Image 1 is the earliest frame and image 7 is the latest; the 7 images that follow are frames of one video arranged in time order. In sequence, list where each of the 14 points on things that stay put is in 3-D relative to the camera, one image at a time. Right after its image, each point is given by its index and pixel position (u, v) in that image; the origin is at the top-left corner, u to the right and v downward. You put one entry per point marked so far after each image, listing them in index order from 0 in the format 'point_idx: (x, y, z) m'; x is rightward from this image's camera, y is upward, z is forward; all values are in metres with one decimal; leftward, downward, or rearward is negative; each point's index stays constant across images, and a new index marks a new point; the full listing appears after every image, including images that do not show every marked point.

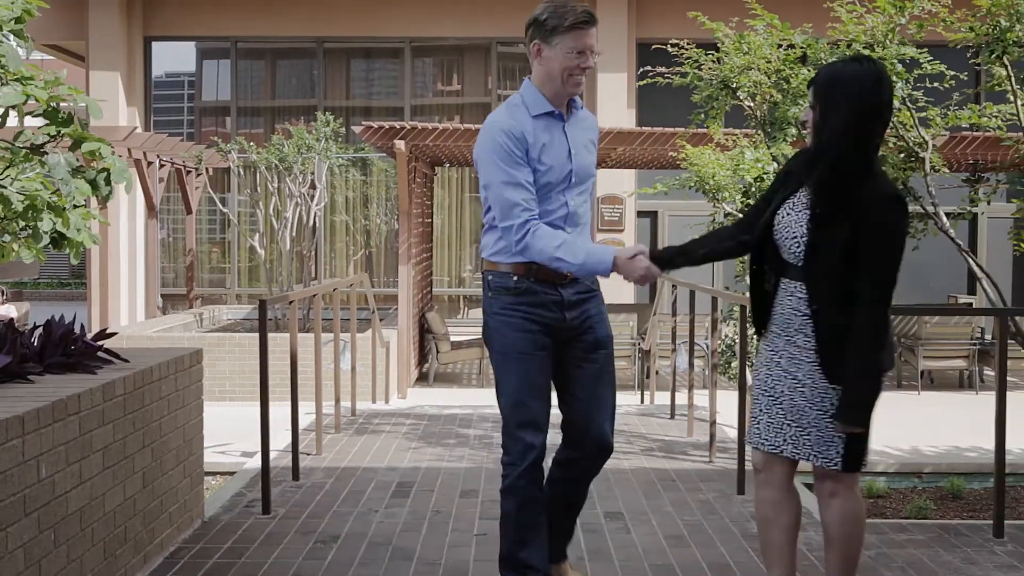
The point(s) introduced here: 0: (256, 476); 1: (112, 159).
0: (-1.3, -1.0, +5.8) m
1: (-1.9, +0.6, +5.2) m
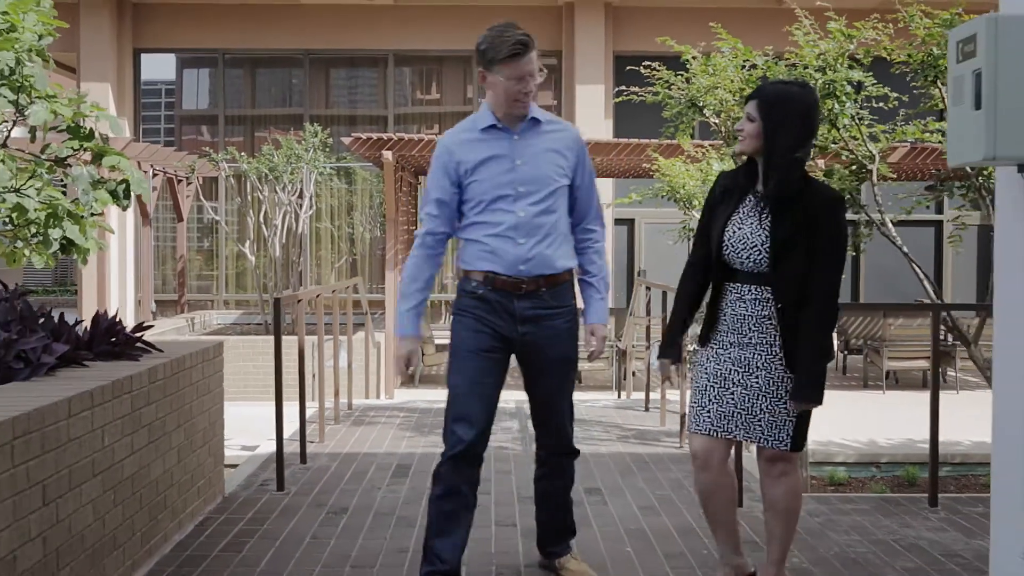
0: (-1.4, -1.0, +6.3) m
1: (-1.9, +0.6, +5.8) m
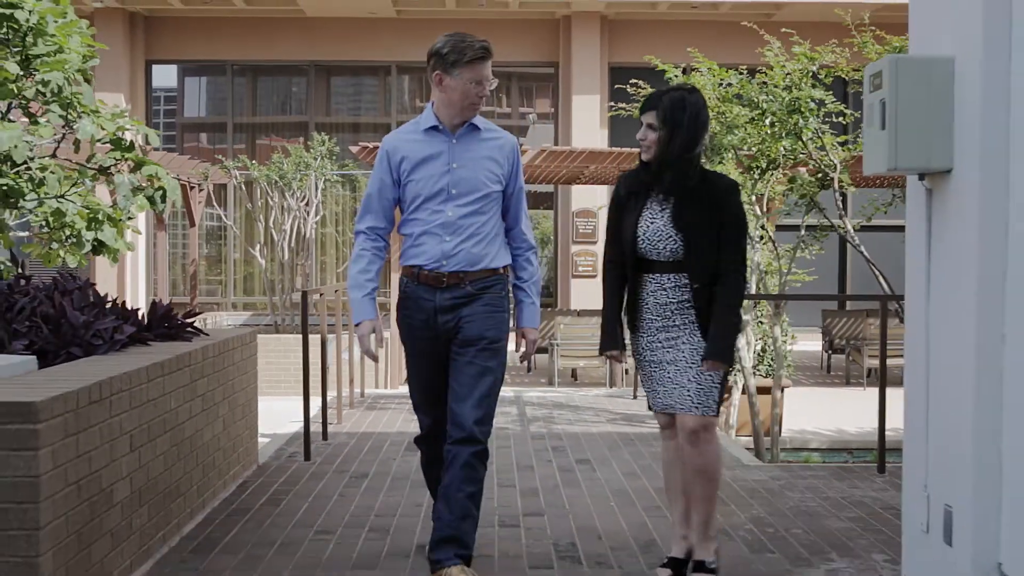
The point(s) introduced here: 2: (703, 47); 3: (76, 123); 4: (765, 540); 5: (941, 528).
0: (-1.4, -0.9, +7.1) m
1: (-1.9, +0.6, +6.5) m
2: (+3.0, +3.8, +18.2) m
3: (-2.5, +1.0, +6.7) m
4: (+1.0, -1.0, +4.5) m
5: (+1.3, -0.7, +3.6) m
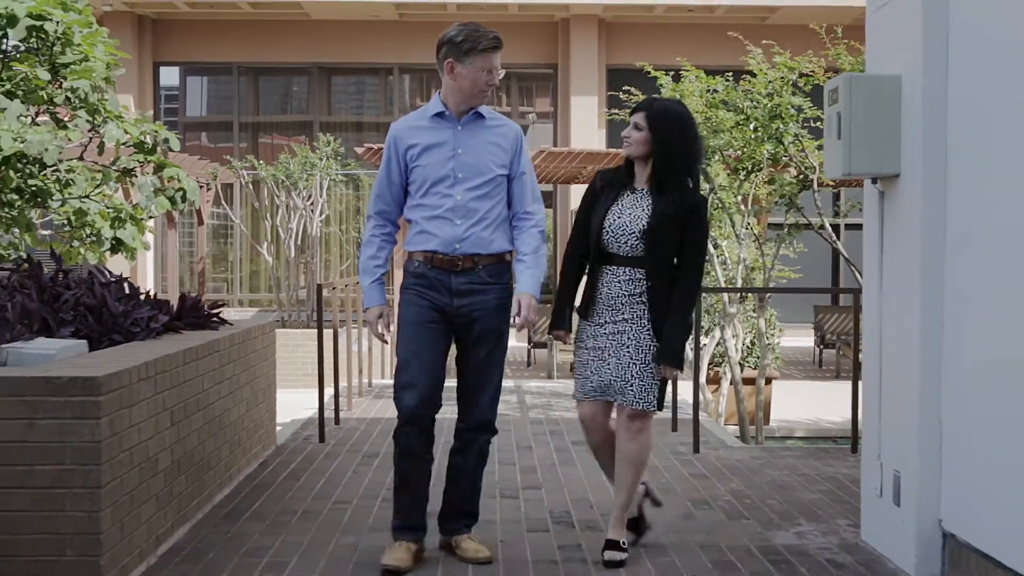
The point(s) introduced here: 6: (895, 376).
0: (-1.4, -0.9, +7.5) m
1: (-1.9, +0.6, +7.0) m
2: (+3.0, +3.9, +18.6) m
3: (-2.5, +1.0, +7.2) m
4: (+1.0, -1.0, +5.0) m
5: (+1.3, -0.7, +4.1) m
6: (+1.3, -0.3, +4.1) m
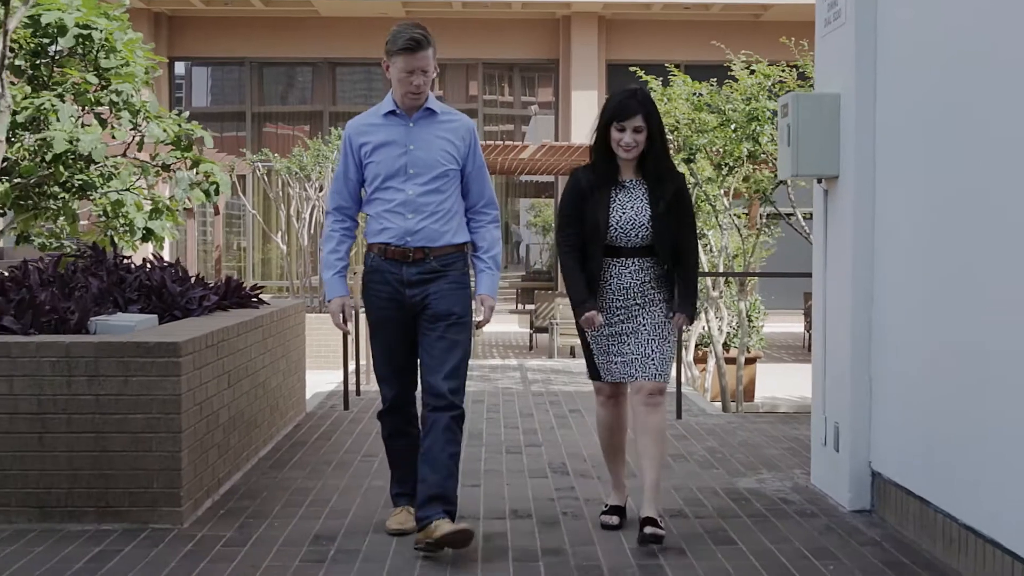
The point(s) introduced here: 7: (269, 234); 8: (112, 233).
0: (-1.3, -0.8, +8.4) m
1: (-1.9, +0.8, +7.8) m
2: (+3.1, +4.1, +19.4) m
3: (-2.5, +1.1, +8.0) m
4: (+1.0, -0.9, +5.8) m
5: (+1.4, -0.6, +4.9) m
6: (+1.4, -0.2, +4.9) m
7: (-4.0, +0.9, +19.0) m
8: (-2.8, +0.4, +8.3) m
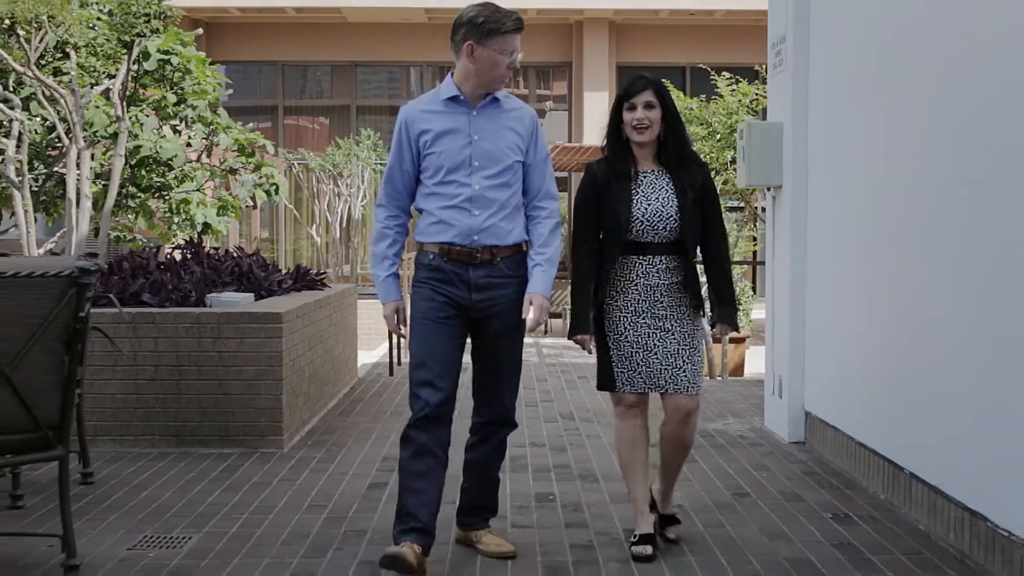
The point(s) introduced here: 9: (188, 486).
0: (-1.2, -0.7, +9.8) m
1: (-1.8, +0.9, +9.3) m
2: (+3.3, +4.3, +20.8) m
3: (-2.4, +1.2, +9.5) m
4: (+1.1, -0.8, +7.3) m
5: (+1.5, -0.6, +6.4) m
6: (+1.5, -0.2, +6.3) m
7: (-3.7, +1.1, +20.5) m
8: (-2.6, +0.5, +9.8) m
9: (-1.5, -0.9, +5.2) m
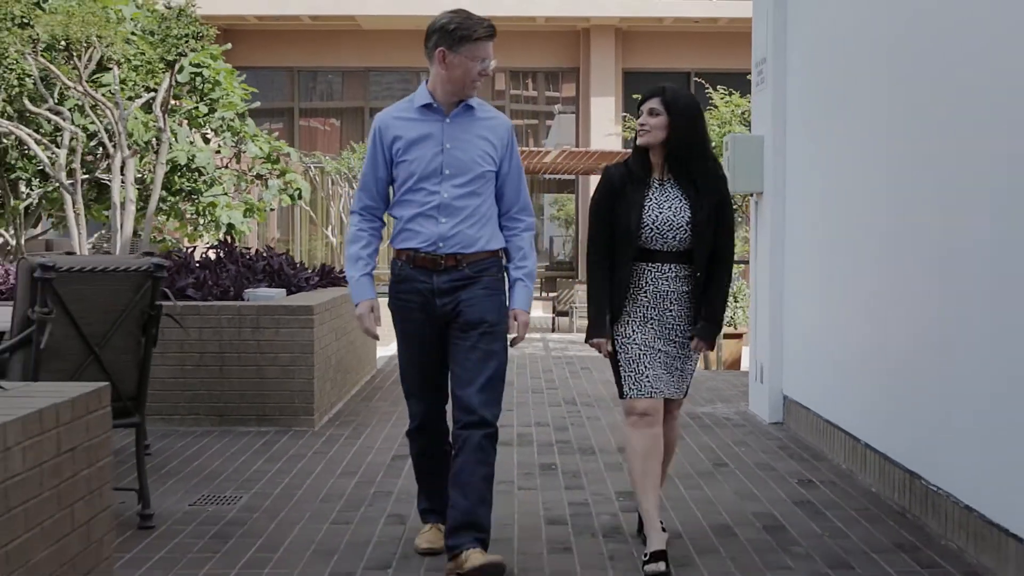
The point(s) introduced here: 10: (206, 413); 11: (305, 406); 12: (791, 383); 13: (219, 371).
0: (-1.1, -0.6, +10.5) m
1: (-1.7, +0.9, +10.0) m
2: (+3.5, +4.3, +21.4) m
3: (-2.3, +1.2, +10.2) m
4: (+1.2, -0.8, +7.9) m
5: (+1.5, -0.5, +7.0) m
6: (+1.5, -0.1, +7.0) m
7: (-3.5, +1.1, +21.2) m
8: (-2.6, +0.5, +10.5) m
9: (-1.4, -0.9, +5.9) m
10: (-1.8, -0.7, +6.6) m
11: (-1.2, -0.7, +6.6) m
12: (+1.6, -0.5, +6.6) m
13: (-1.7, -0.5, +6.6) m
